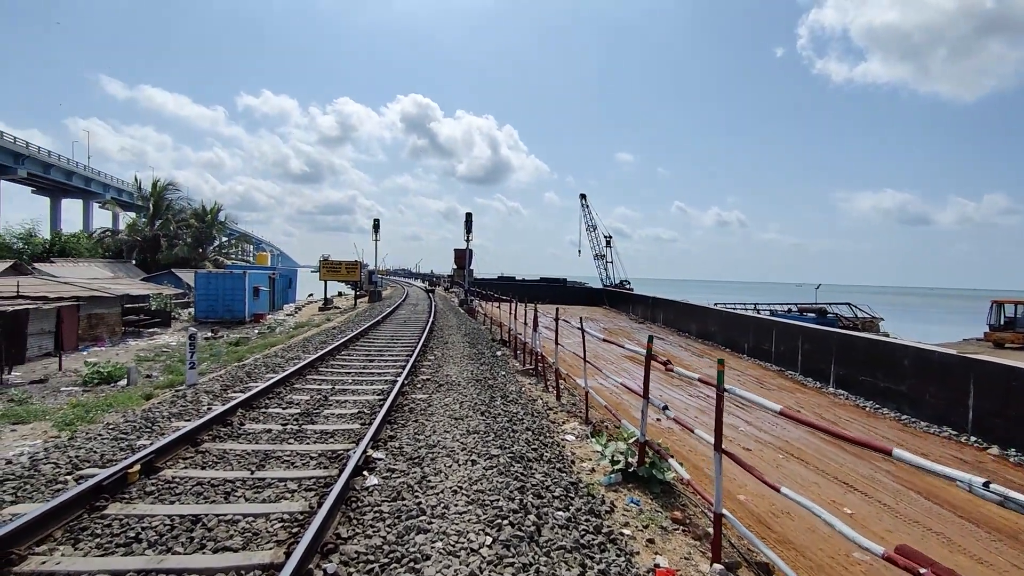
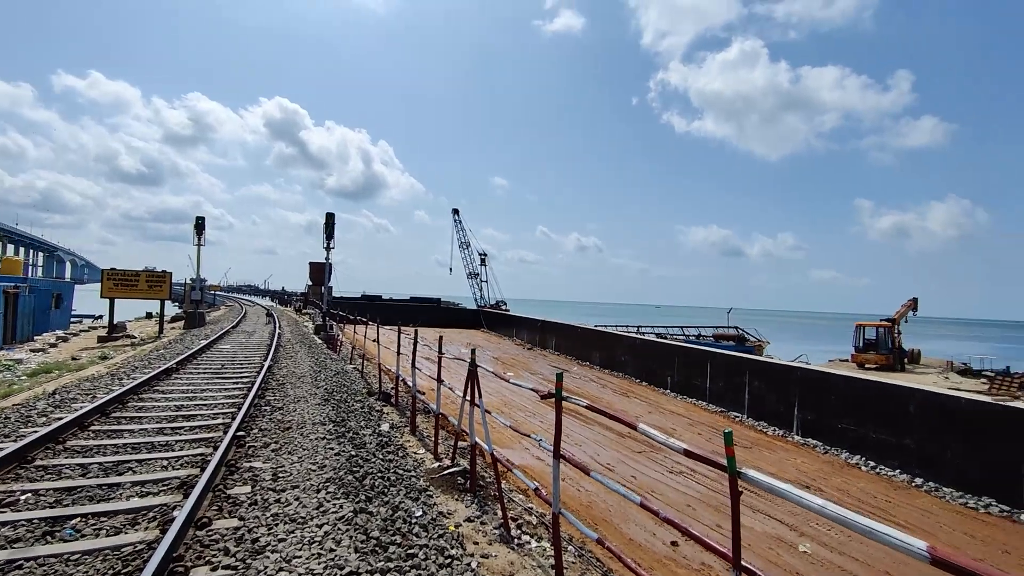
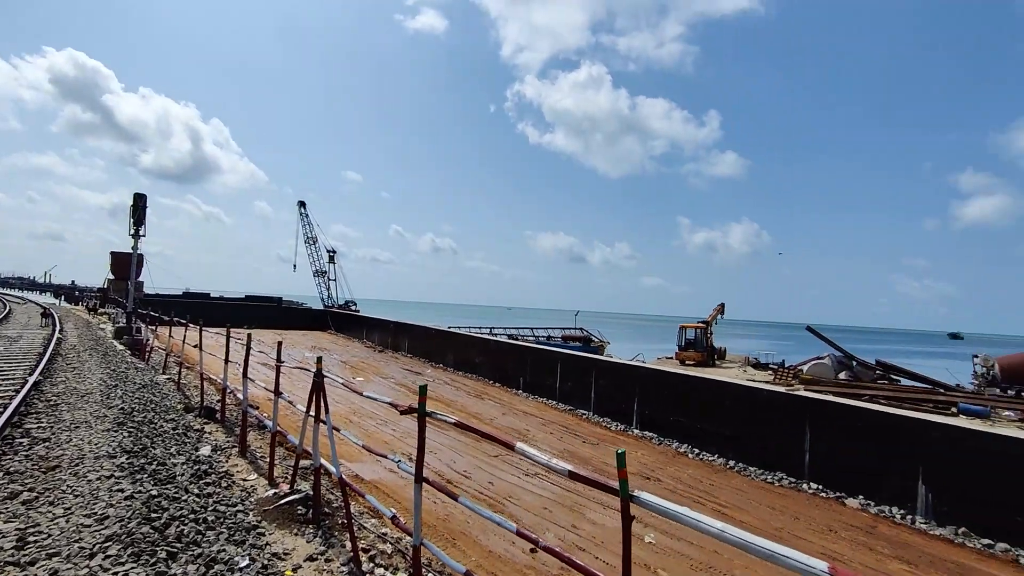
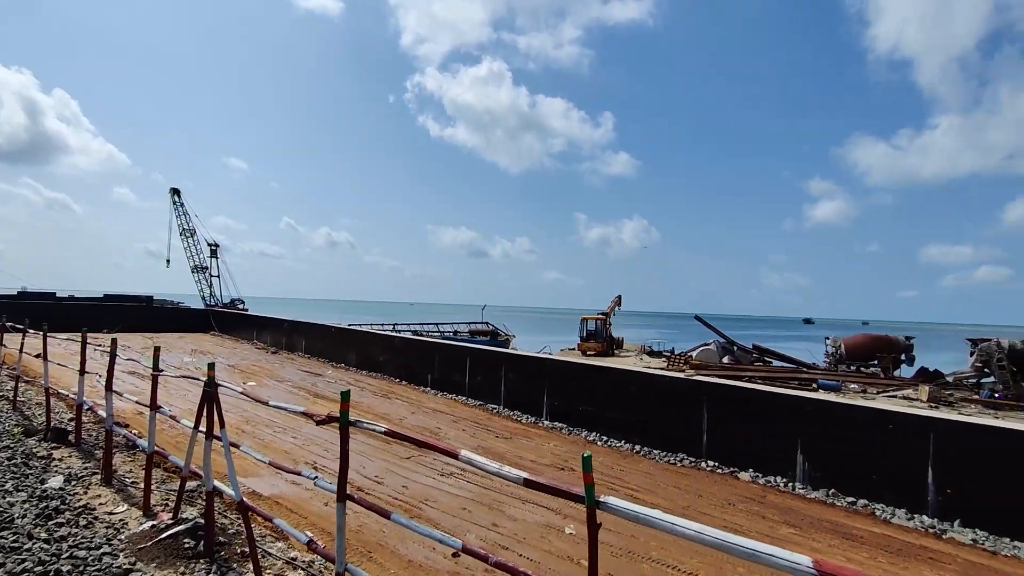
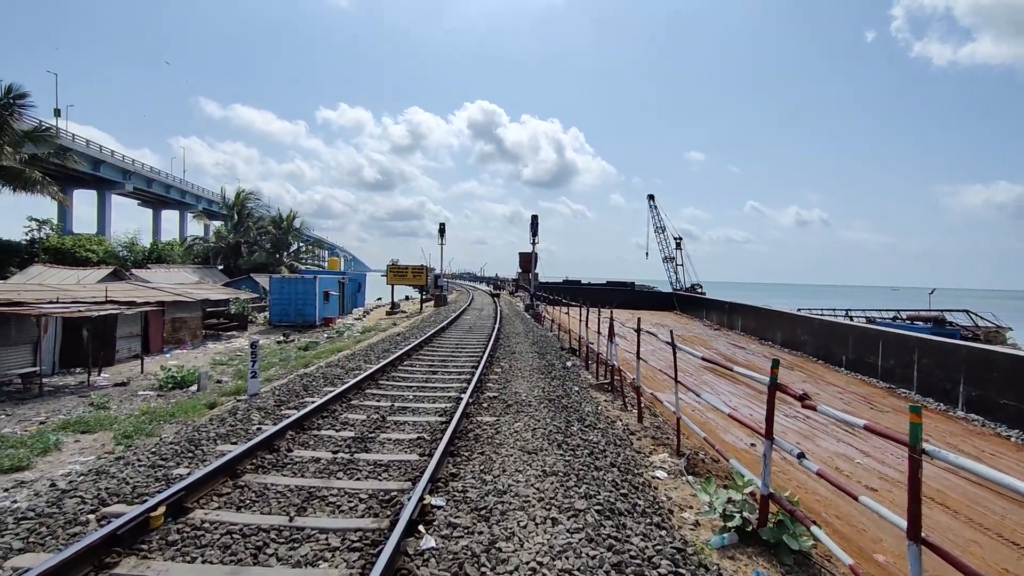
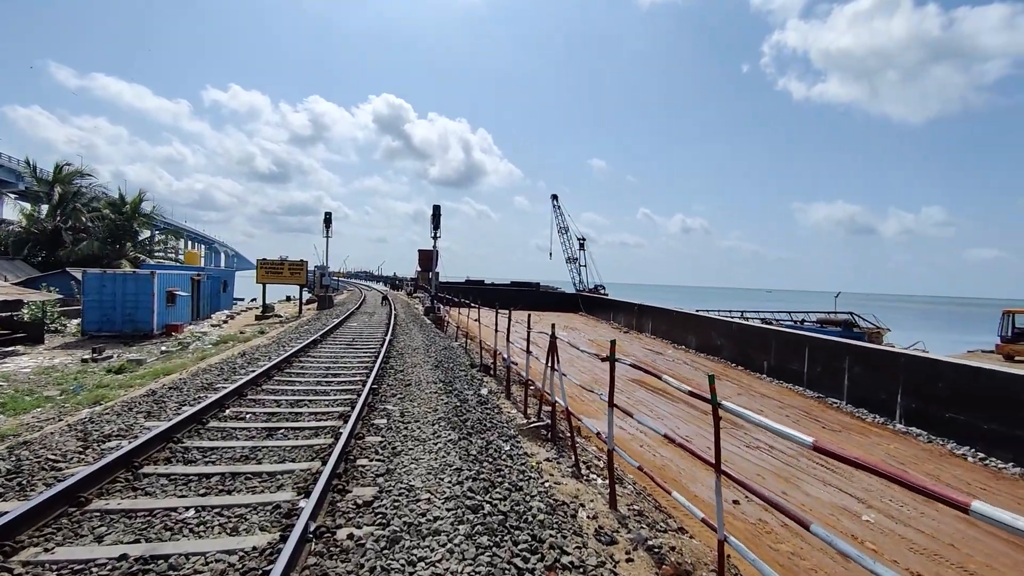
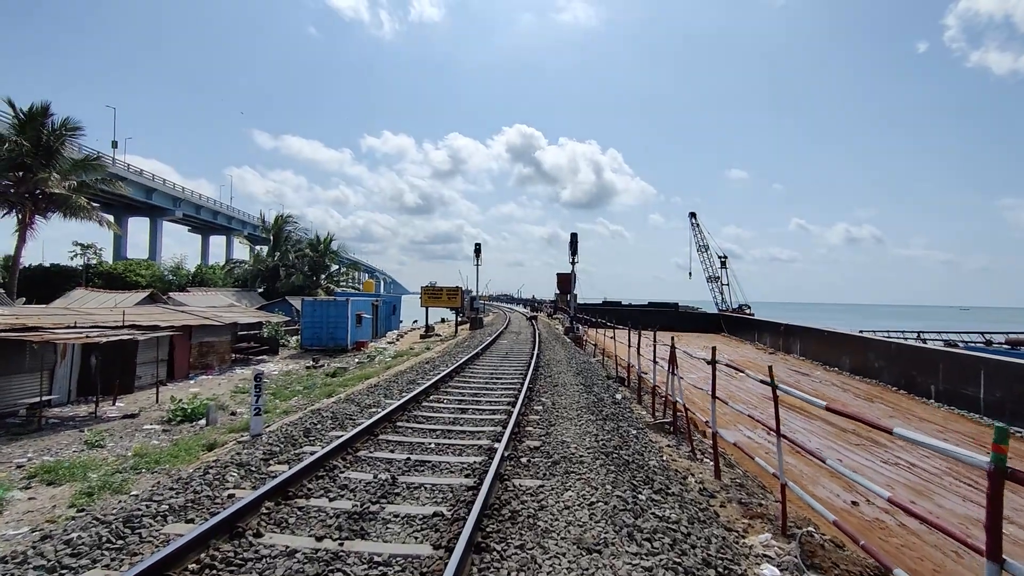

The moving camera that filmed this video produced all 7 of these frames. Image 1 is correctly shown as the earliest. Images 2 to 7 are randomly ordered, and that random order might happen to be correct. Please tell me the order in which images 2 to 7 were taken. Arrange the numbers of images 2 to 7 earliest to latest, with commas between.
5, 7, 6, 2, 3, 4
